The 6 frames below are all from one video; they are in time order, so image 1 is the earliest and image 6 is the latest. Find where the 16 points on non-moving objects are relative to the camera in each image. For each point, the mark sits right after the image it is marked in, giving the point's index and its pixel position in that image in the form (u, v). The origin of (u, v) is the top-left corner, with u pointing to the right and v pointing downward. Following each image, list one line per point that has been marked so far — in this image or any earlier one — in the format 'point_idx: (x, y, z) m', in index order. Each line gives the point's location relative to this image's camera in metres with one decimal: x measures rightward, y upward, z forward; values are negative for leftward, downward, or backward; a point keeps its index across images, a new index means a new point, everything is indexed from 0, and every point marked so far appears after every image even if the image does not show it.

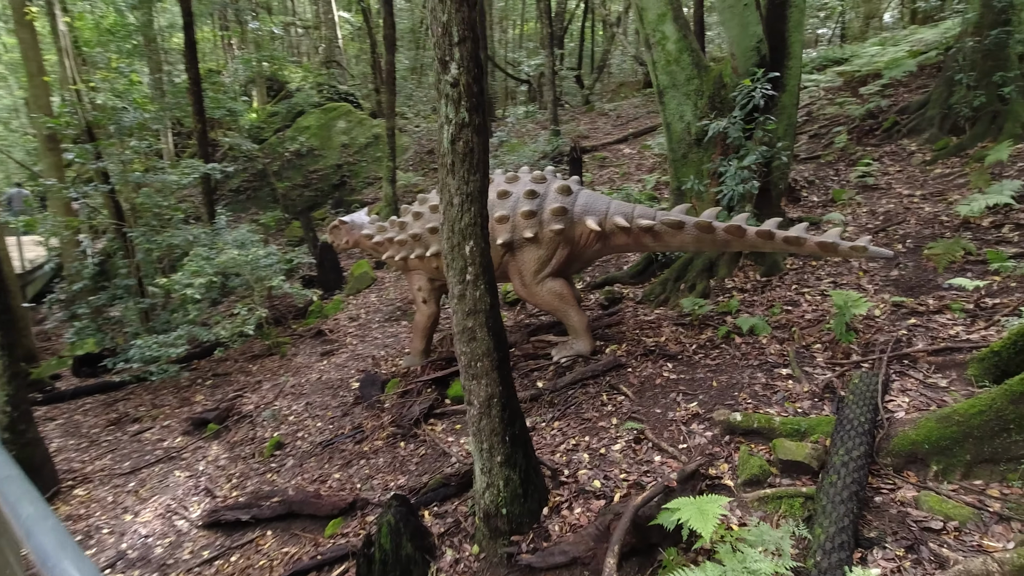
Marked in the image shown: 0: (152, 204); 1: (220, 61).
0: (-6.1, +1.4, +9.3) m
1: (-9.8, +7.6, +18.4) m
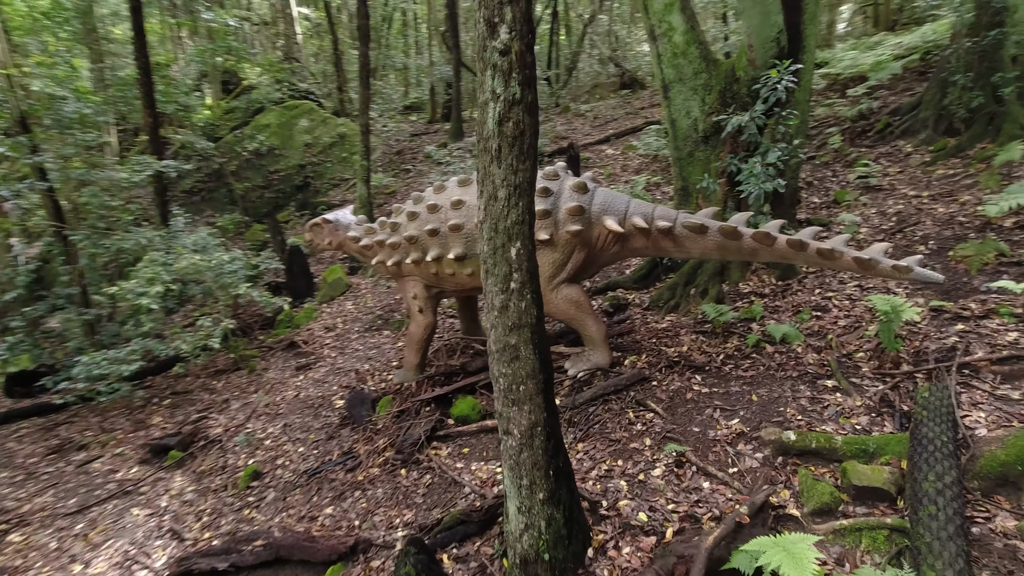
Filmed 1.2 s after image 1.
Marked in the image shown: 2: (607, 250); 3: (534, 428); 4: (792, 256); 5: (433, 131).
0: (-6.3, +1.3, +8.4) m
1: (-10.8, +7.3, +17.2) m
2: (+0.8, +0.3, +4.6) m
3: (+0.1, -0.7, +2.8) m
4: (+2.1, +0.3, +4.0) m
5: (-2.6, +5.1, +17.9) m
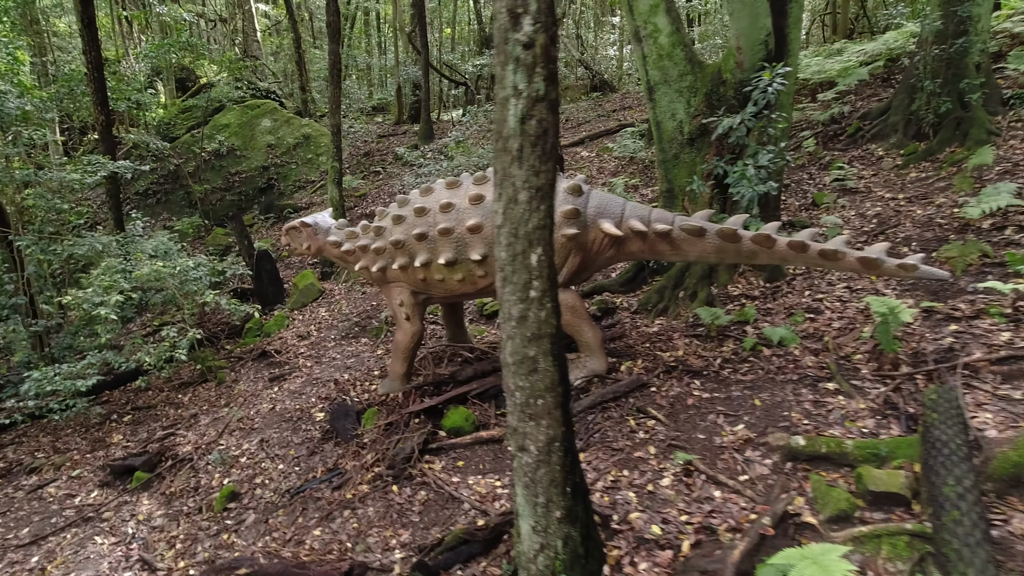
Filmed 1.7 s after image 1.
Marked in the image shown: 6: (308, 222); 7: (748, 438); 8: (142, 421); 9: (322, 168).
0: (-6.6, +1.2, +7.8) m
1: (-11.7, +7.1, +16.4) m
2: (+0.7, +0.3, +4.5) m
3: (+0.2, -0.7, +2.6) m
4: (+2.0, +0.2, +4.0) m
5: (-3.5, +5.0, +17.5) m
6: (-2.0, +0.6, +5.5) m
7: (+1.6, -1.0, +3.6) m
8: (-4.5, -1.6, +6.6) m
9: (-5.5, +3.5, +15.8) m
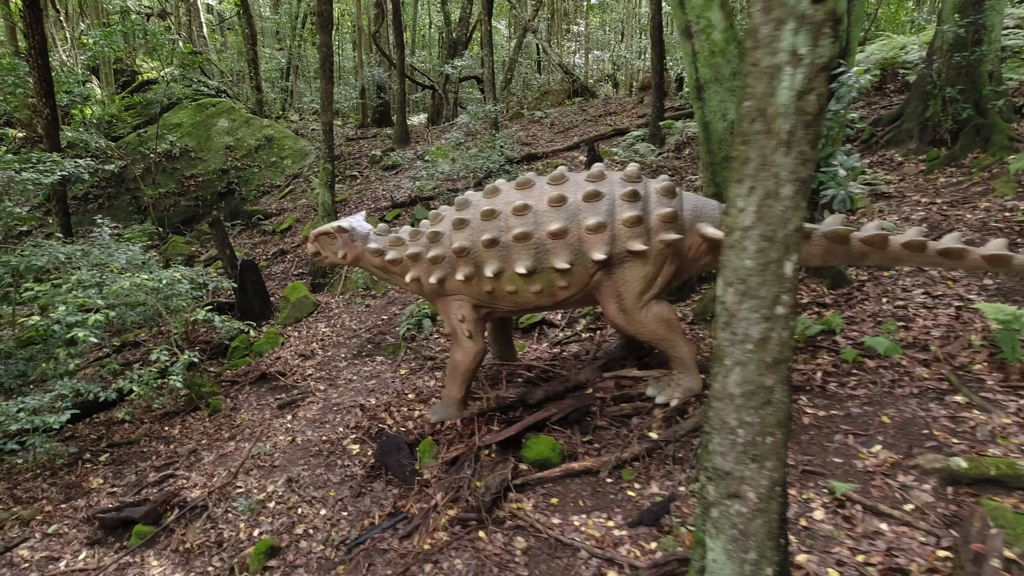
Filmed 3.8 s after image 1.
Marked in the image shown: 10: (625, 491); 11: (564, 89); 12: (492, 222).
0: (-6.3, +0.9, +6.6) m
1: (-12.3, +6.7, +14.7) m
2: (+1.4, +0.2, +4.1) m
3: (+1.0, -0.8, +2.2) m
4: (+2.7, +0.2, +3.8) m
5: (-4.3, +4.6, +16.7) m
6: (-1.5, +0.5, +4.8) m
7: (+2.3, -1.0, +3.3) m
8: (-4.0, -1.8, +5.7) m
9: (-6.1, +3.1, +14.7) m
10: (+0.8, -1.4, +3.7) m
11: (+1.8, +6.6, +18.1) m
12: (-0.1, +0.5, +4.2) m
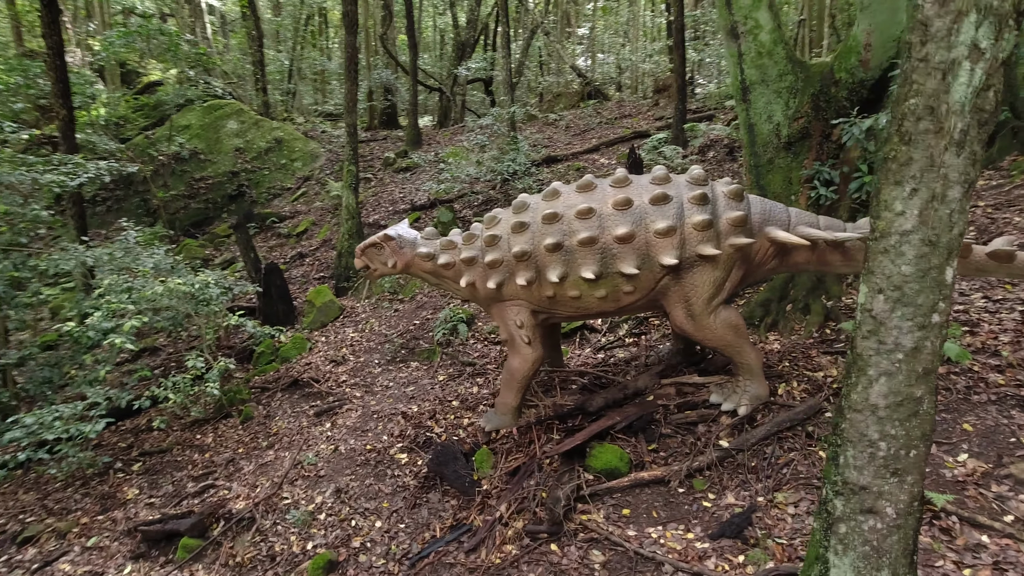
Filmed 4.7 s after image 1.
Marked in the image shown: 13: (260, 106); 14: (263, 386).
0: (-5.9, +0.9, +6.5) m
1: (-12.0, +6.6, +14.5) m
2: (+1.8, +0.2, +4.0) m
3: (+1.5, -0.8, +2.1) m
4: (+3.2, +0.2, +3.7) m
5: (-4.0, +4.5, +16.6) m
6: (-1.0, +0.5, +4.7) m
7: (+2.8, -1.1, +3.2) m
8: (-3.6, -1.8, +5.5) m
9: (-5.7, +3.0, +14.6) m
10: (+1.2, -1.4, +3.6) m
11: (+2.1, +6.5, +18.0) m
12: (+0.3, +0.5, +4.1) m
13: (-8.6, +6.2, +18.7) m
14: (-3.0, -1.2, +6.6) m
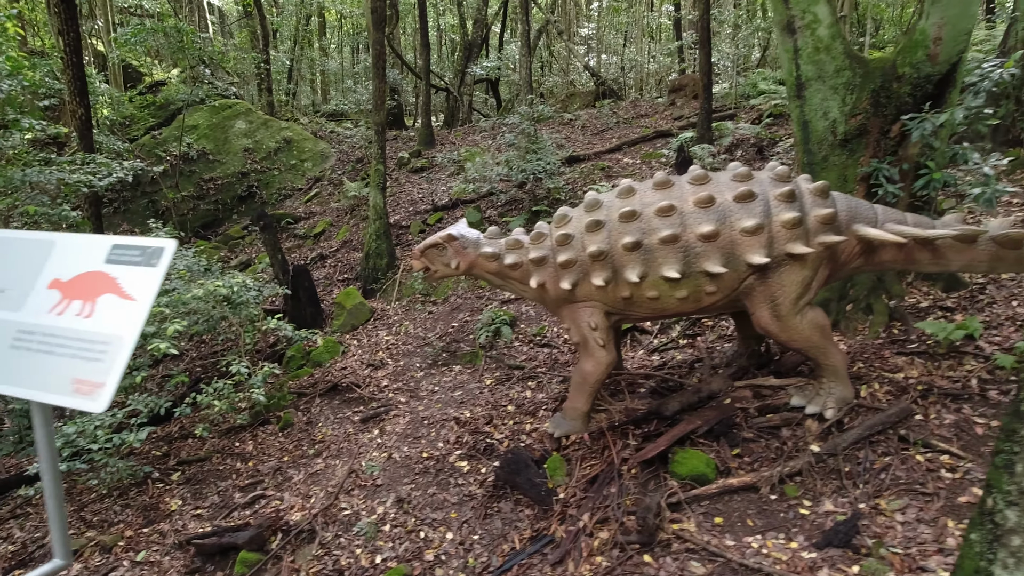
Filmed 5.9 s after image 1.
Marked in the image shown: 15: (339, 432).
0: (-5.4, +0.8, +6.3) m
1: (-11.6, +6.5, +14.2) m
2: (+2.4, +0.2, +3.9) m
3: (+2.1, -0.8, +2.0) m
4: (+3.7, +0.2, +3.6) m
5: (-3.6, +4.5, +16.4) m
6: (-0.5, +0.4, +4.5) m
7: (+3.3, -1.1, +3.1) m
8: (-3.0, -1.9, +5.3) m
9: (-5.3, +3.0, +14.4) m
10: (+1.8, -1.4, +3.5) m
11: (+2.4, +6.4, +17.9) m
12: (+0.9, +0.5, +3.9) m
13: (-8.3, +6.1, +18.4) m
14: (-2.5, -1.2, +6.4) m
15: (-1.7, -1.5, +5.5) m
